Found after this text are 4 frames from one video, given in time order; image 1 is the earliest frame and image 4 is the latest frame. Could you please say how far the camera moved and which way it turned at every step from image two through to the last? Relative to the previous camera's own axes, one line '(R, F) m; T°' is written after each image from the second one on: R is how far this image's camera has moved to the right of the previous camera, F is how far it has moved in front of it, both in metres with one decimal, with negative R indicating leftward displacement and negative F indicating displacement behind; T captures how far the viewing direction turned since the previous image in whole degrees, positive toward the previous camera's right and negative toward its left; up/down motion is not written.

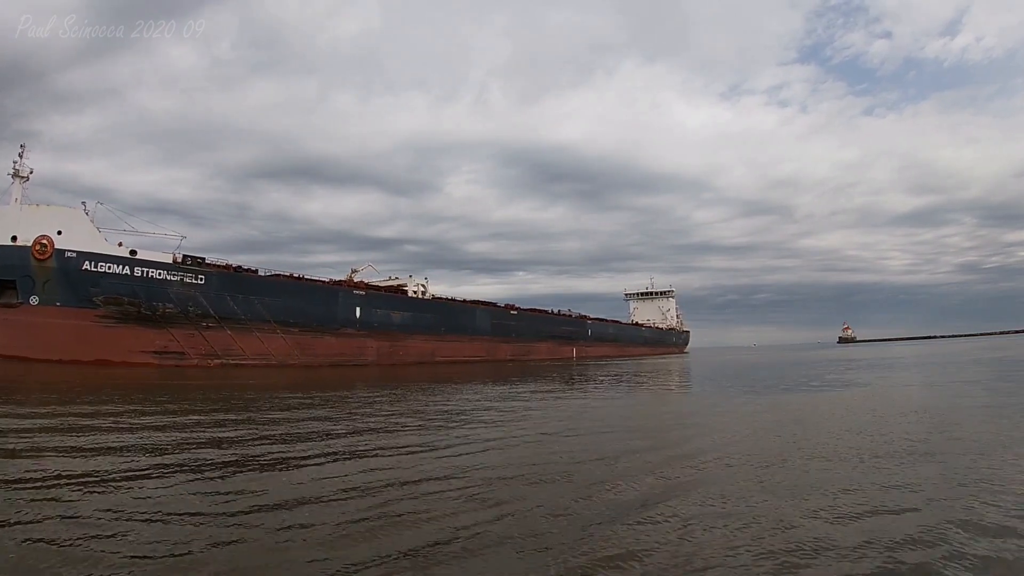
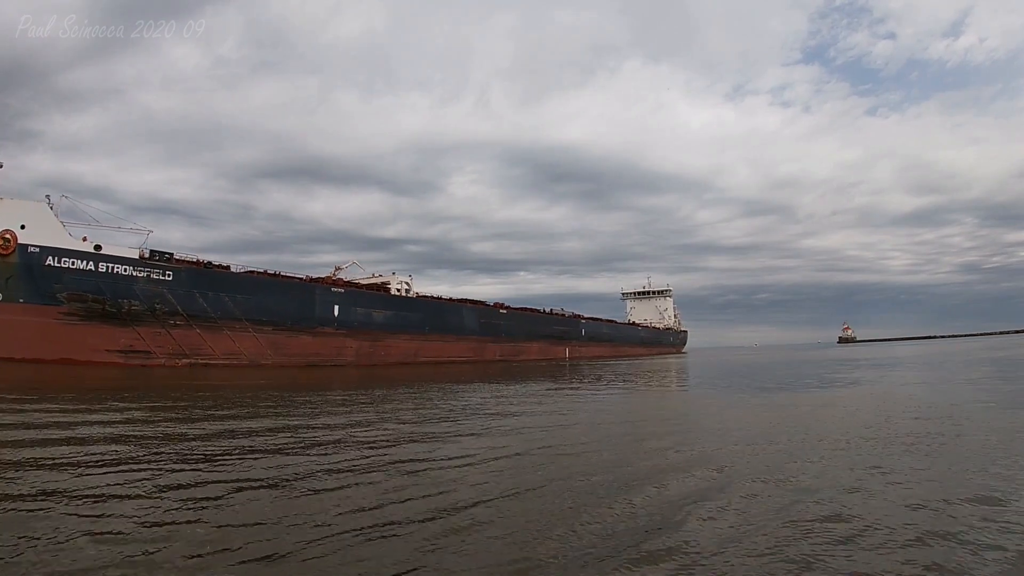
(+0.5, +0.5) m; 0°
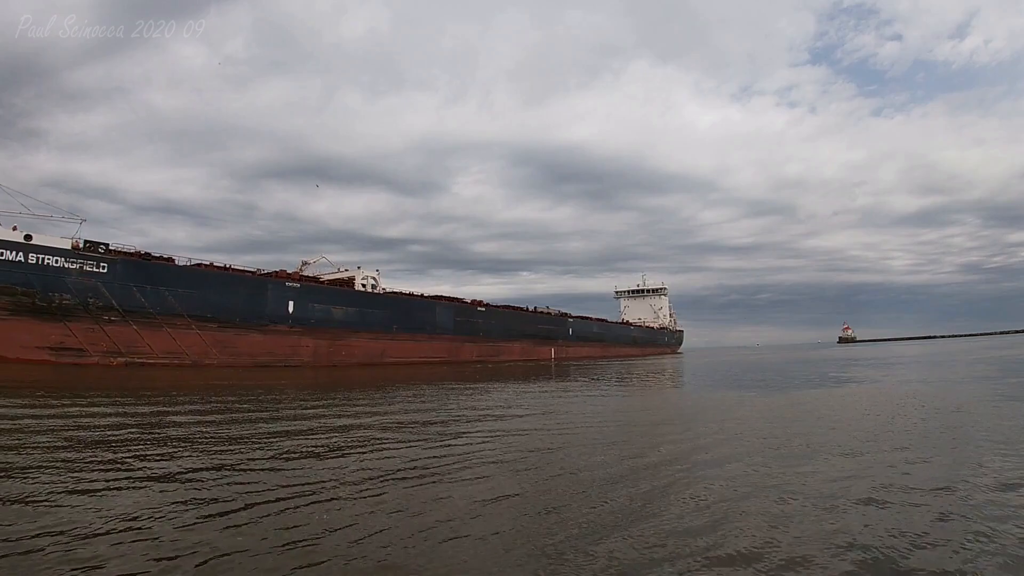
(+1.0, +0.8) m; 0°
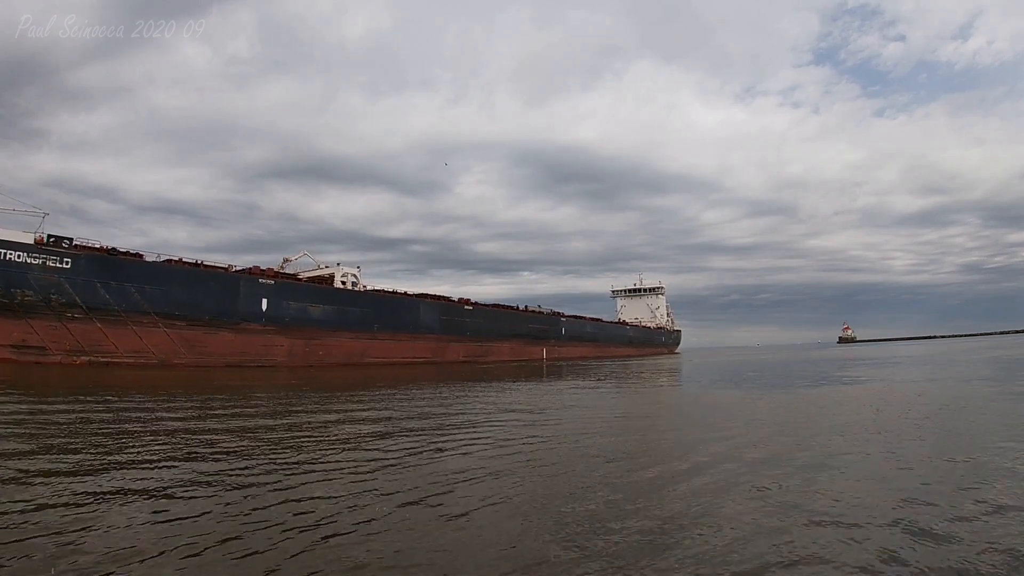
(+0.5, +0.4) m; 0°
